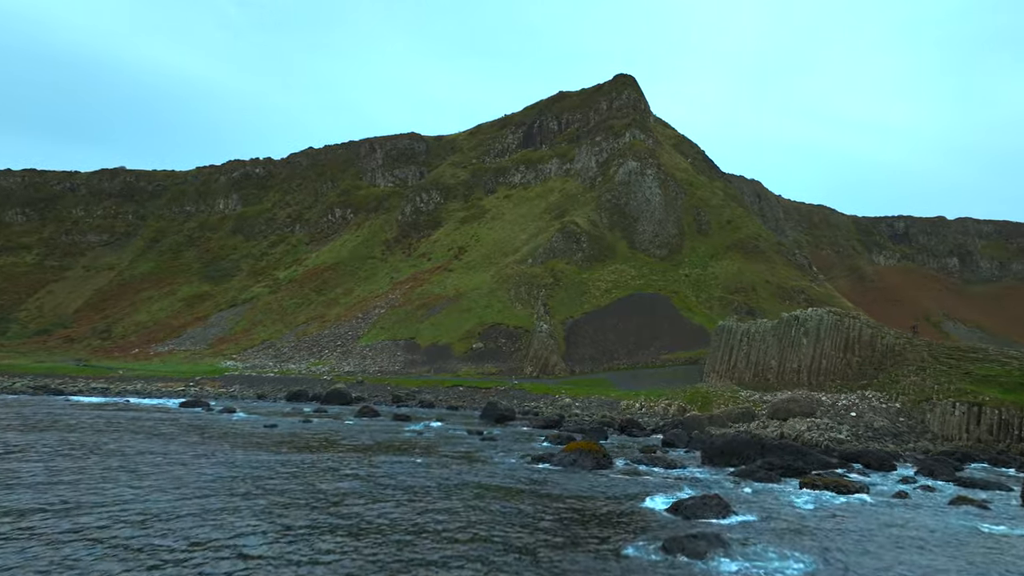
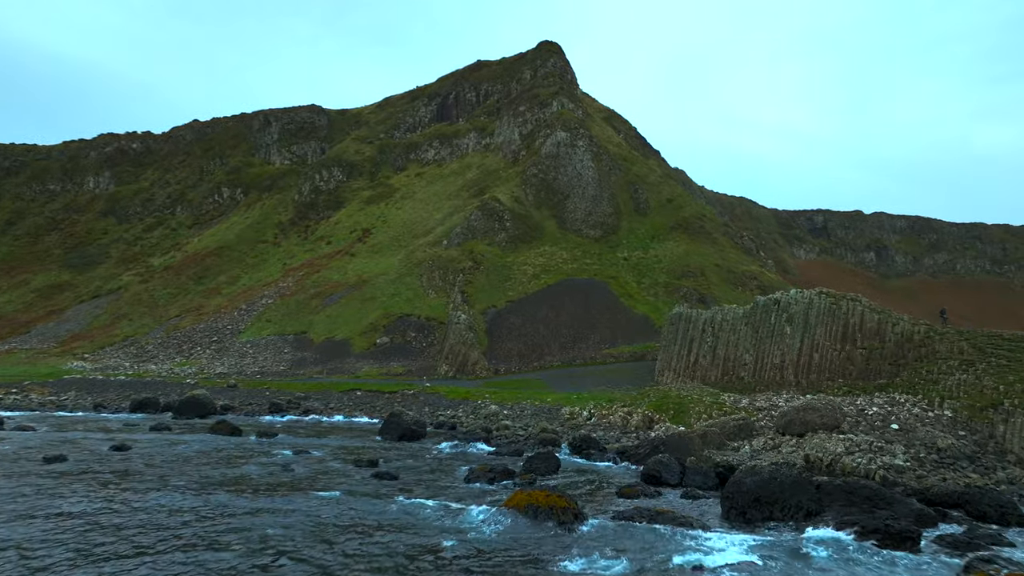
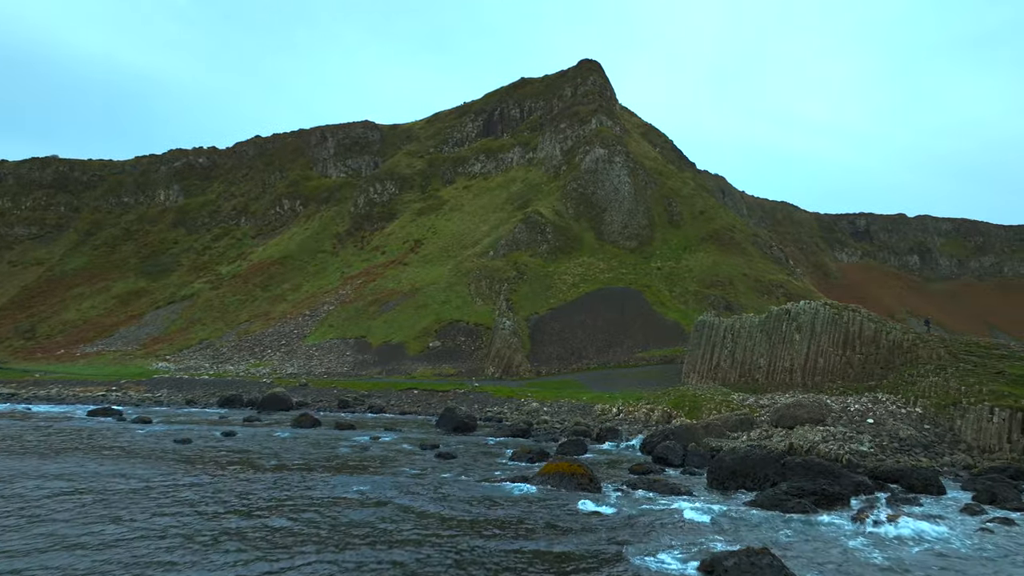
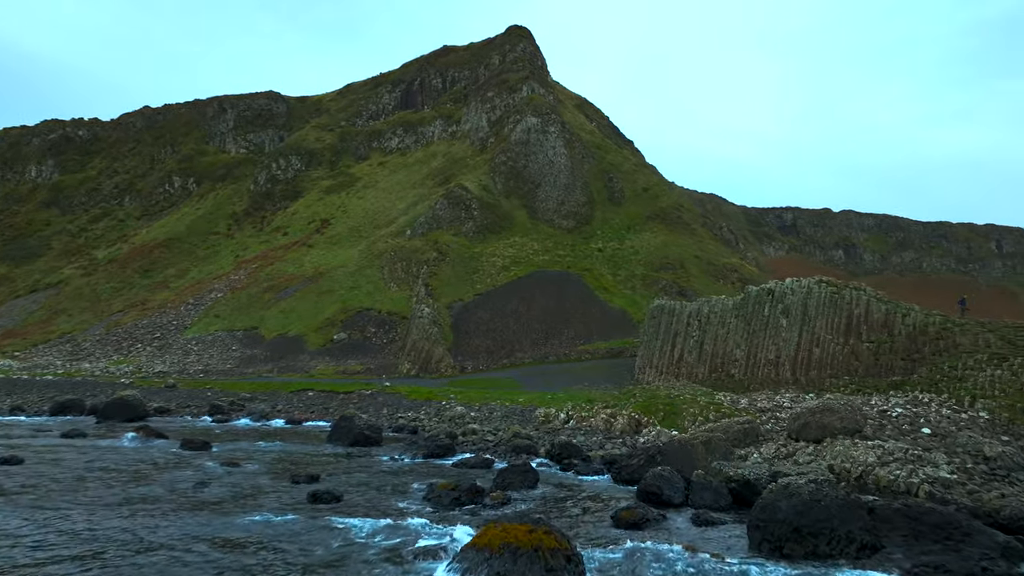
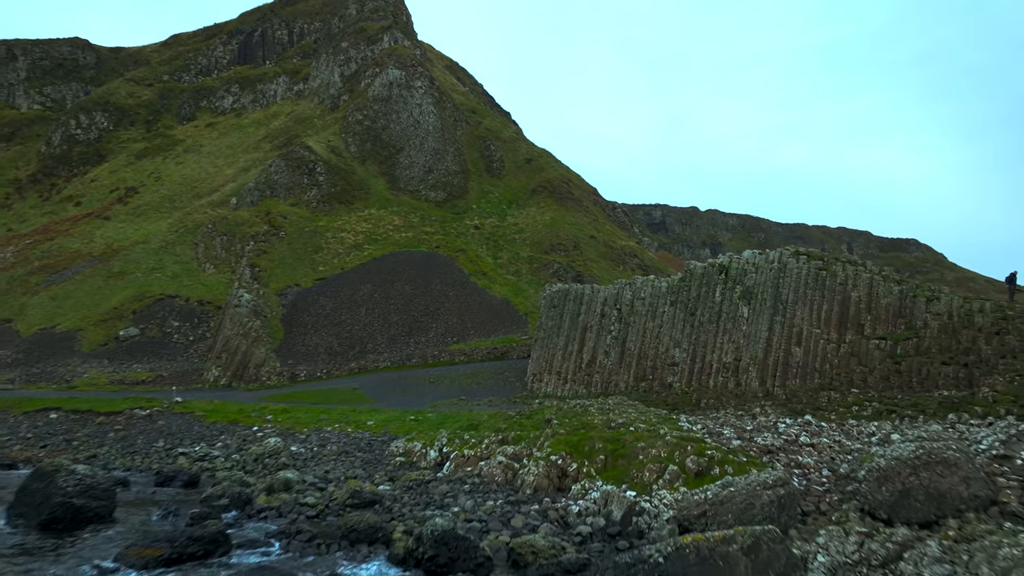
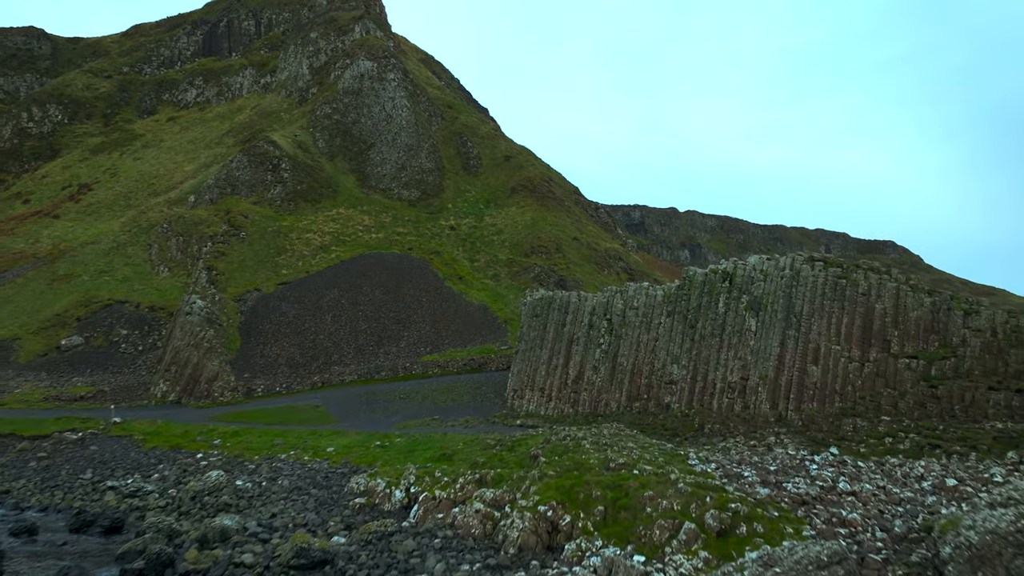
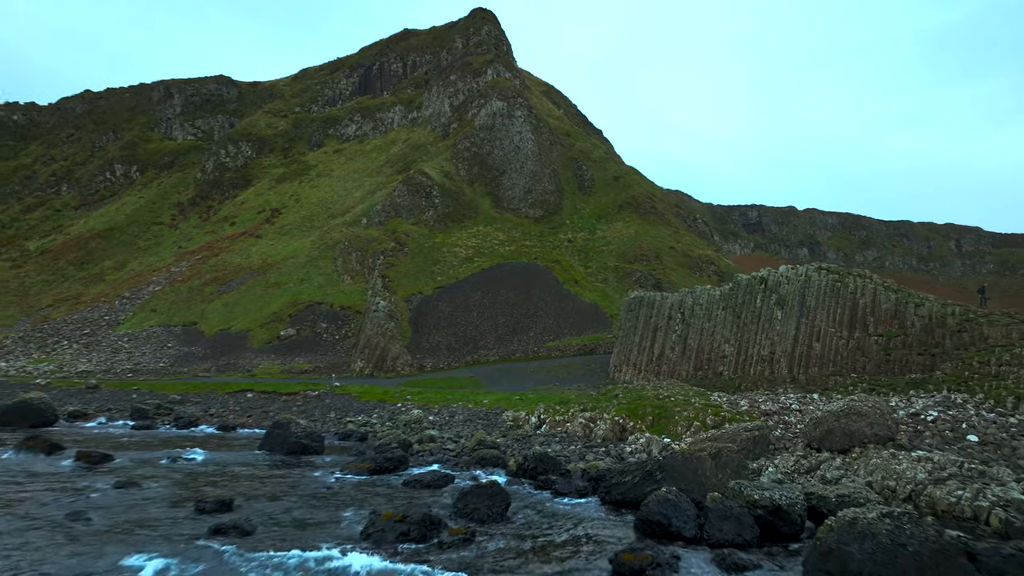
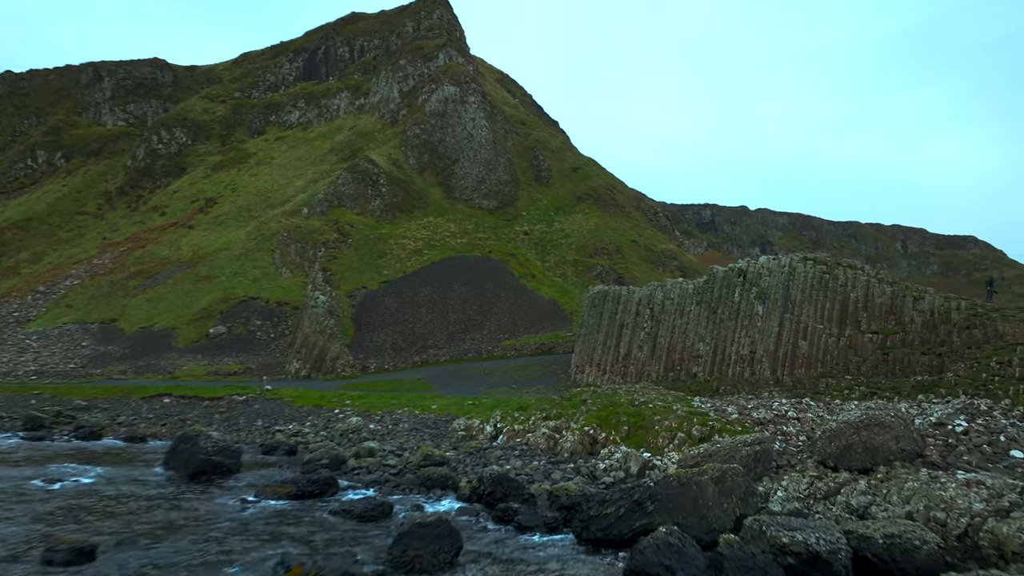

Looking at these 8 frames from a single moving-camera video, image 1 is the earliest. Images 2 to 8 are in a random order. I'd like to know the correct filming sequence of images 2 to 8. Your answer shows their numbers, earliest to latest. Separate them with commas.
3, 2, 4, 7, 8, 5, 6
